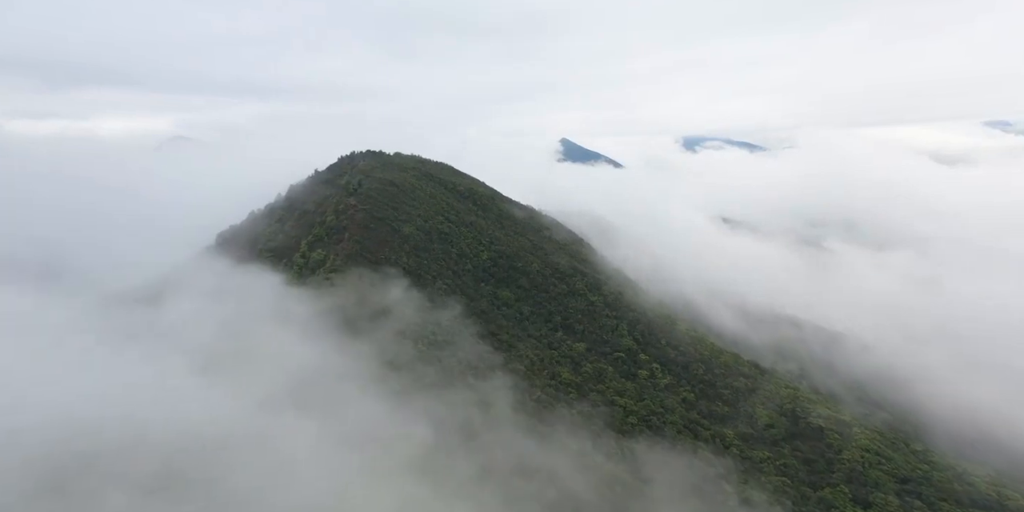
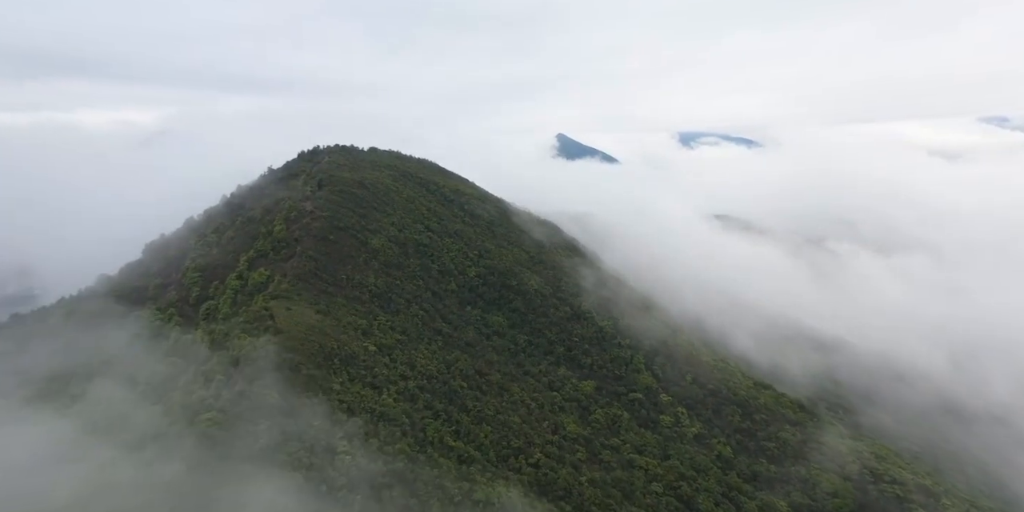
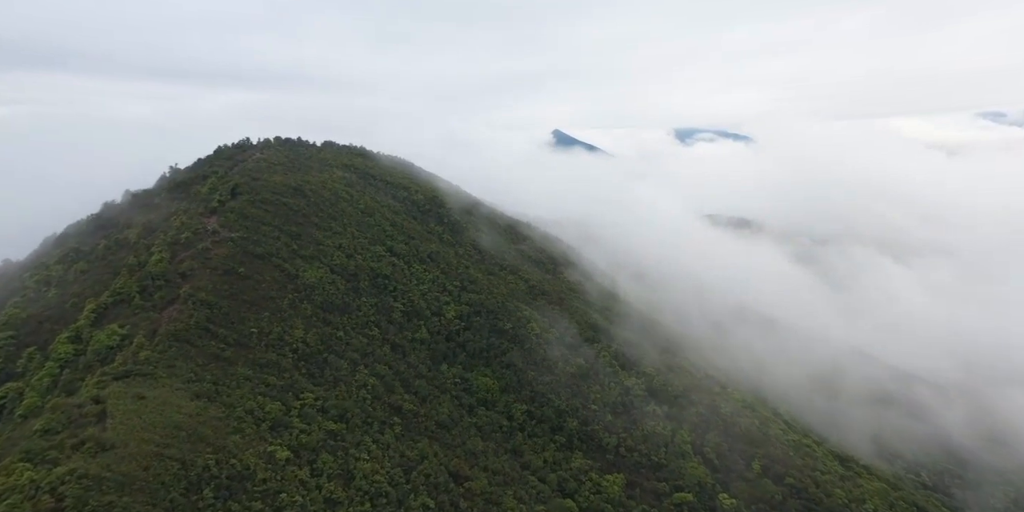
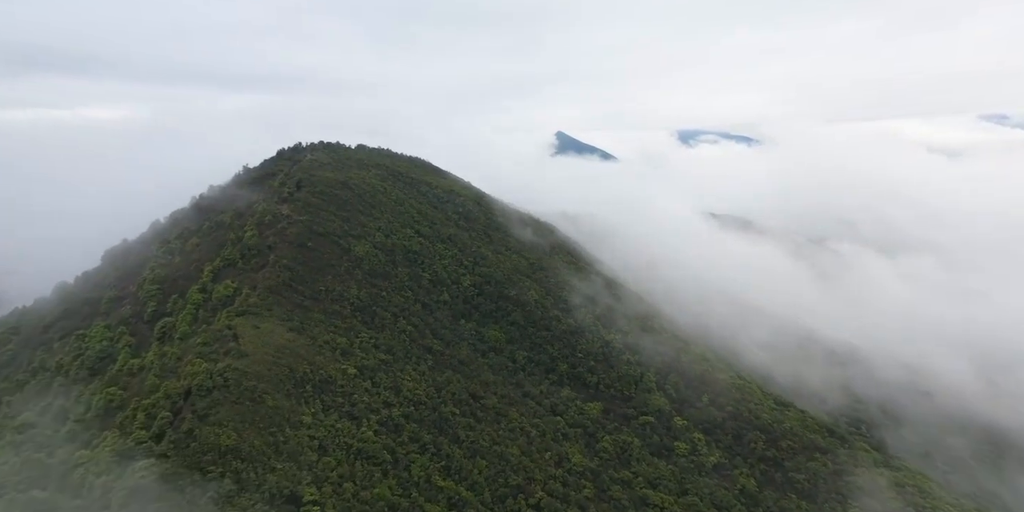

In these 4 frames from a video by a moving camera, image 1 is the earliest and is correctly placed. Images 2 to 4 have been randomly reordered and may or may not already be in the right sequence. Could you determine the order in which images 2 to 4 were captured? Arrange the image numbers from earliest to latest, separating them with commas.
2, 4, 3
